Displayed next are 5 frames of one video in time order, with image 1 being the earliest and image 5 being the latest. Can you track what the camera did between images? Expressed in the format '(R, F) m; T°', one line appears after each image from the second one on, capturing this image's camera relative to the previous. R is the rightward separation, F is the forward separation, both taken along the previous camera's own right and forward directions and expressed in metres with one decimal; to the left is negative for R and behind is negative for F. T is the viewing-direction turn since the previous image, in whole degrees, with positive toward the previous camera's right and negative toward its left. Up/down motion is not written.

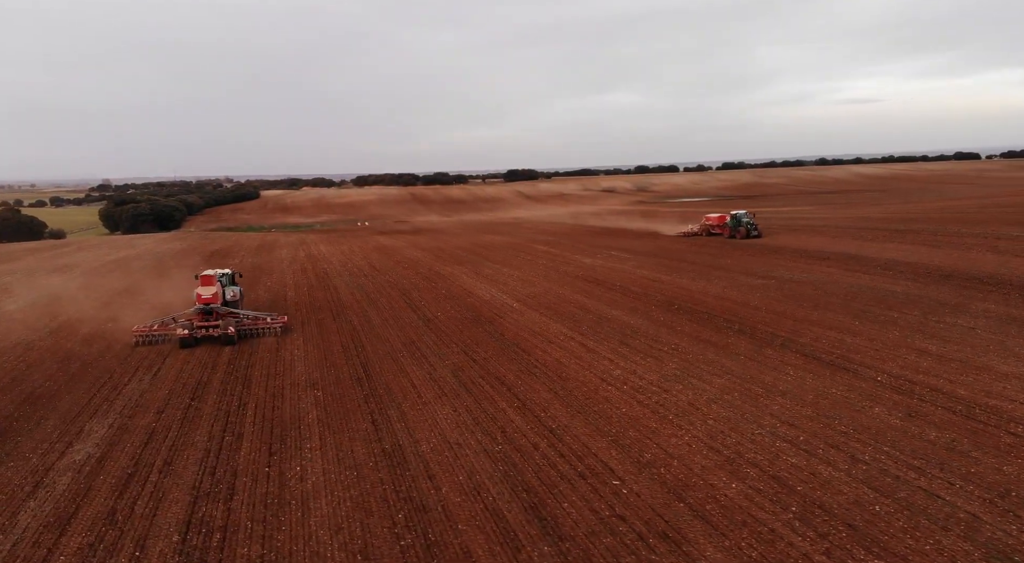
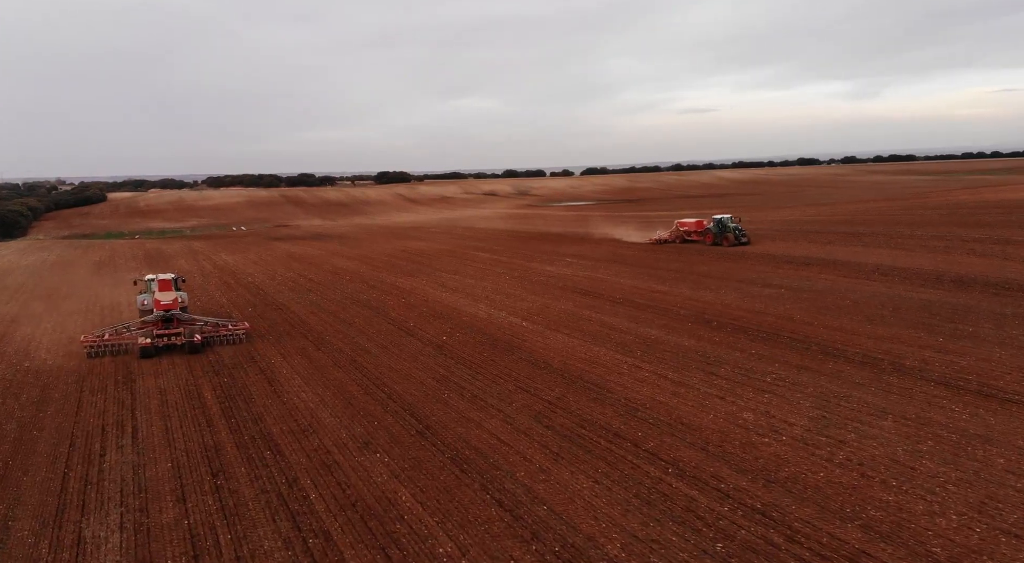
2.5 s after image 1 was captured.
(-2.4, +1.8) m; +9°
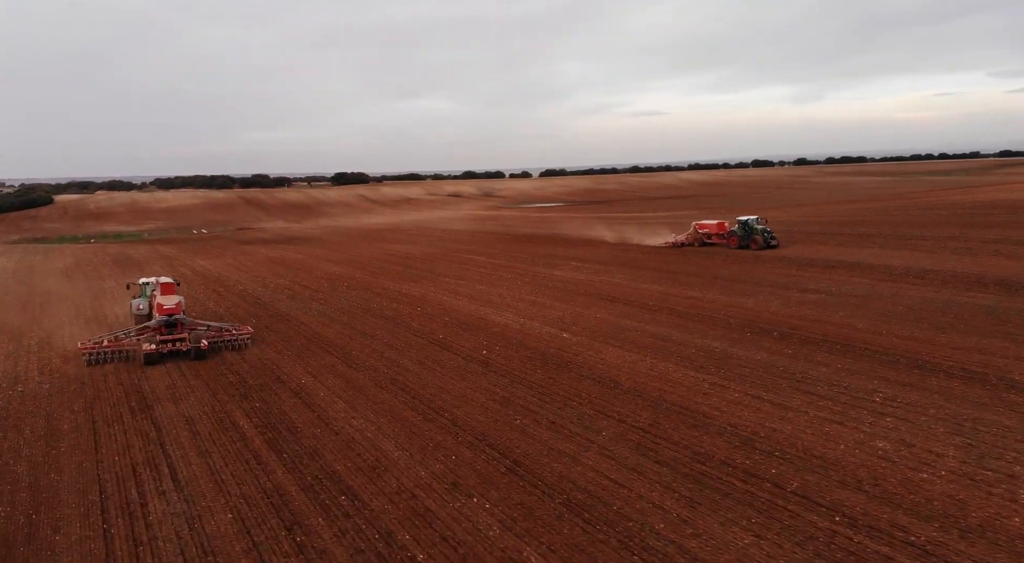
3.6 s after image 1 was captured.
(-1.4, +0.9) m; +2°
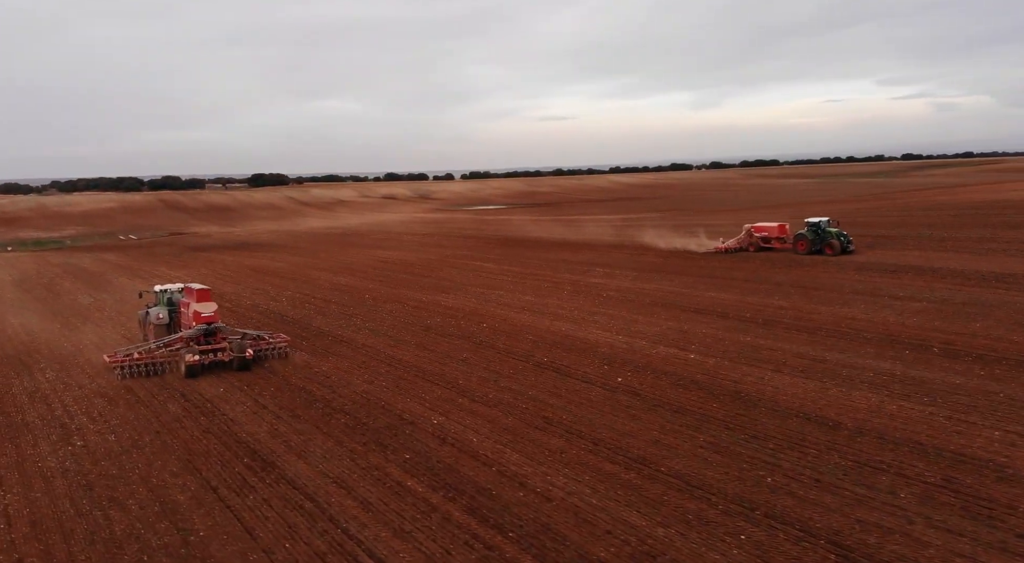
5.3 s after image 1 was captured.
(-3.2, +1.6) m; +4°
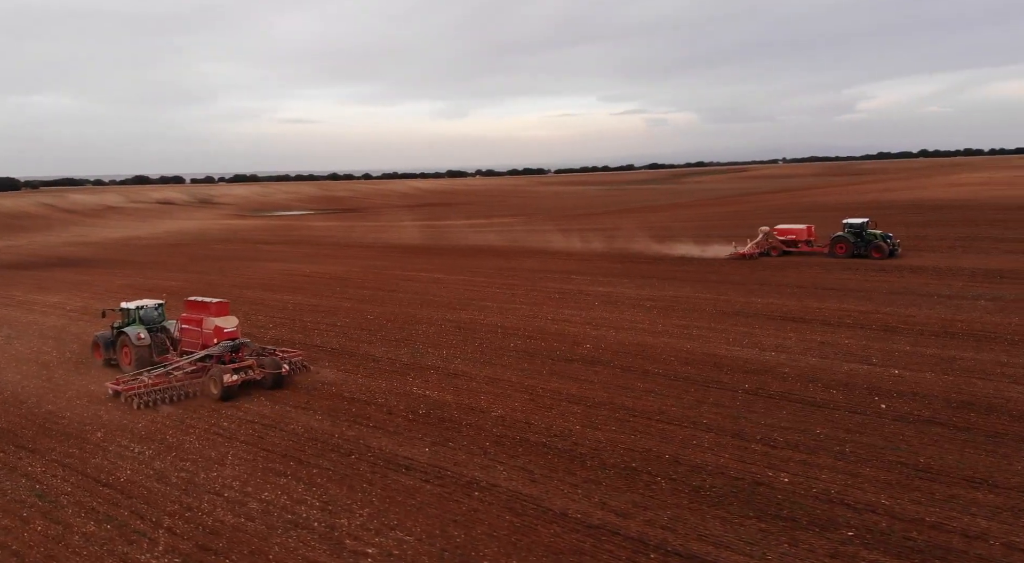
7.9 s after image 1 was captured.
(-6.5, +2.4) m; +14°
